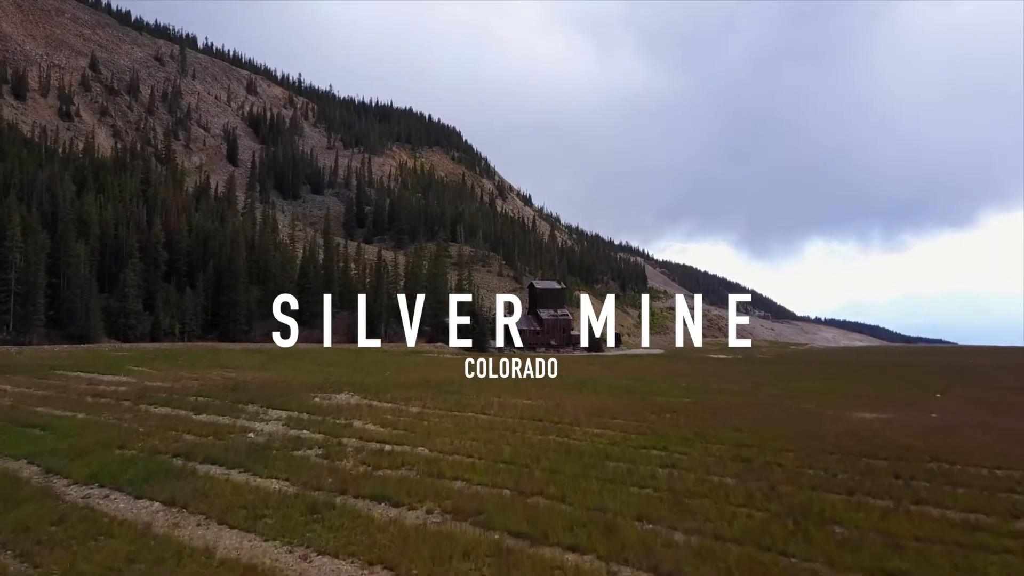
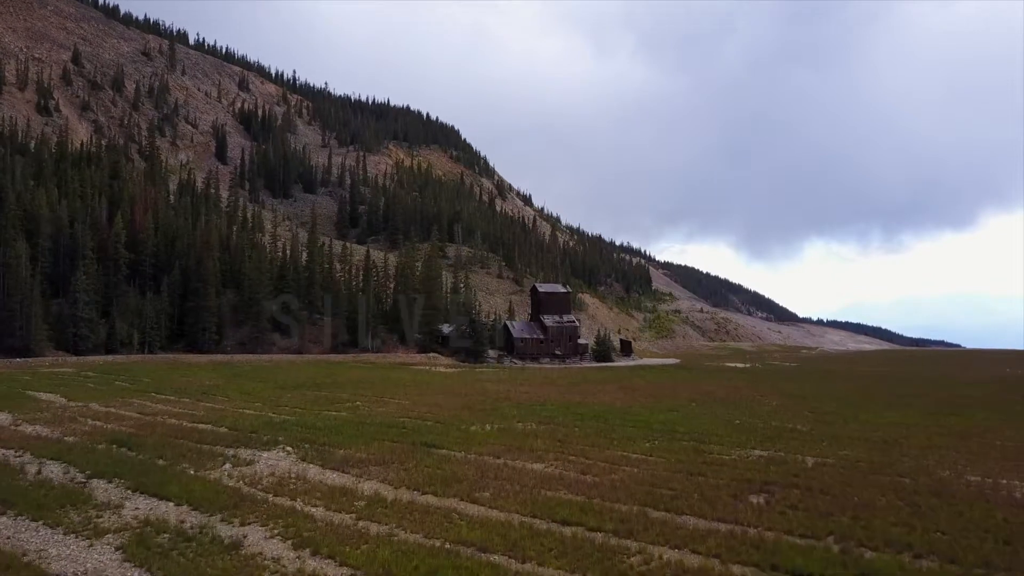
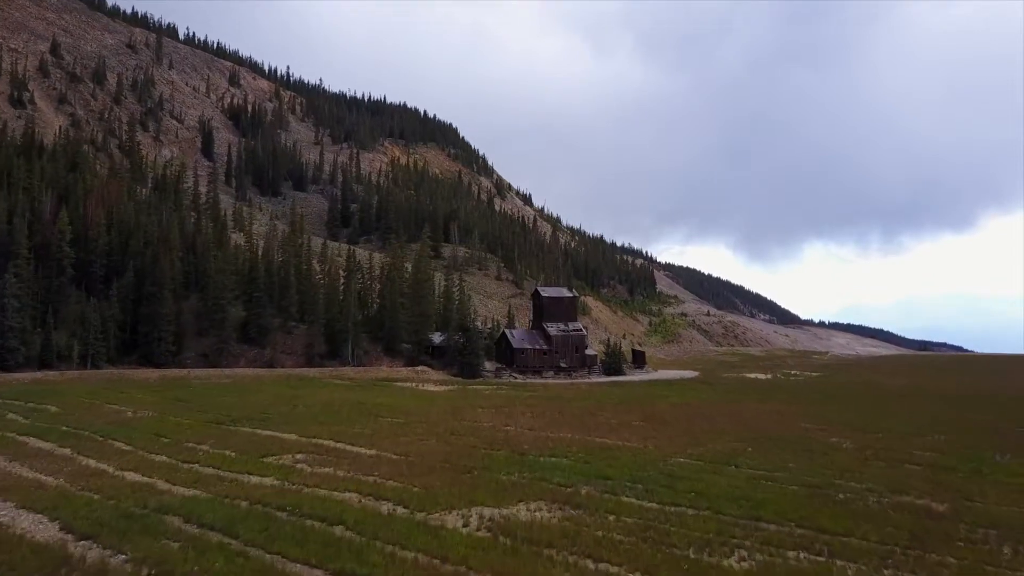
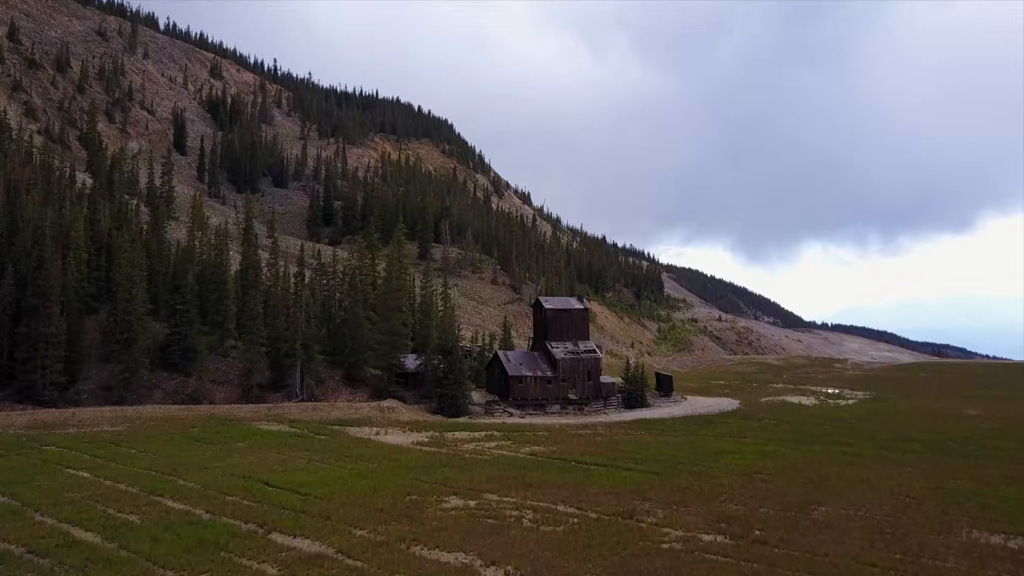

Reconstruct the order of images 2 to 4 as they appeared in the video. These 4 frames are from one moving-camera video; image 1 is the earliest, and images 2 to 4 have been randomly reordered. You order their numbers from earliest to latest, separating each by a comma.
2, 3, 4
